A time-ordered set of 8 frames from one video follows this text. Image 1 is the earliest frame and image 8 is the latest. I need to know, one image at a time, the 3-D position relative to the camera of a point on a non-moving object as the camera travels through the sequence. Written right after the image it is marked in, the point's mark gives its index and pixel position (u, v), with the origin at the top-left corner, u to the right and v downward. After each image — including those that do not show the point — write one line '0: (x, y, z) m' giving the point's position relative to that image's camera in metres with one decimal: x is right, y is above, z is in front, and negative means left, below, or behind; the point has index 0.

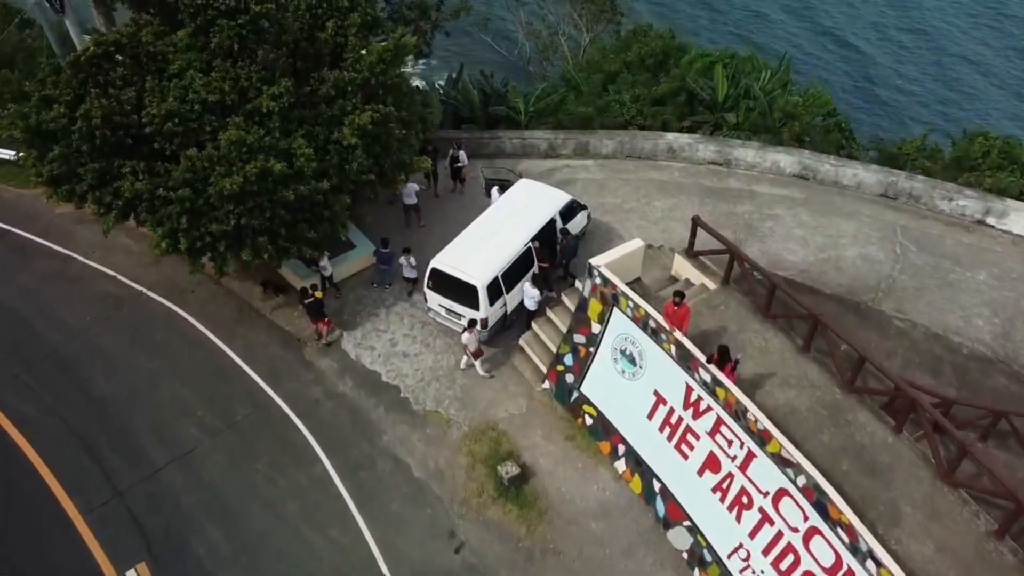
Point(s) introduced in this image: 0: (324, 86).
0: (-2.6, +2.8, +10.9) m
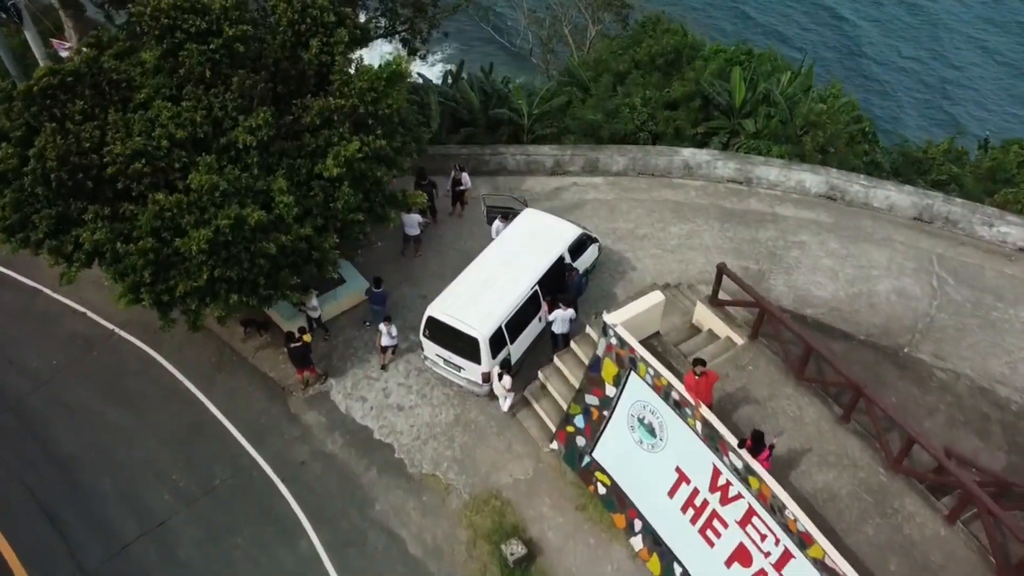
0: (-2.6, +2.2, +9.8) m
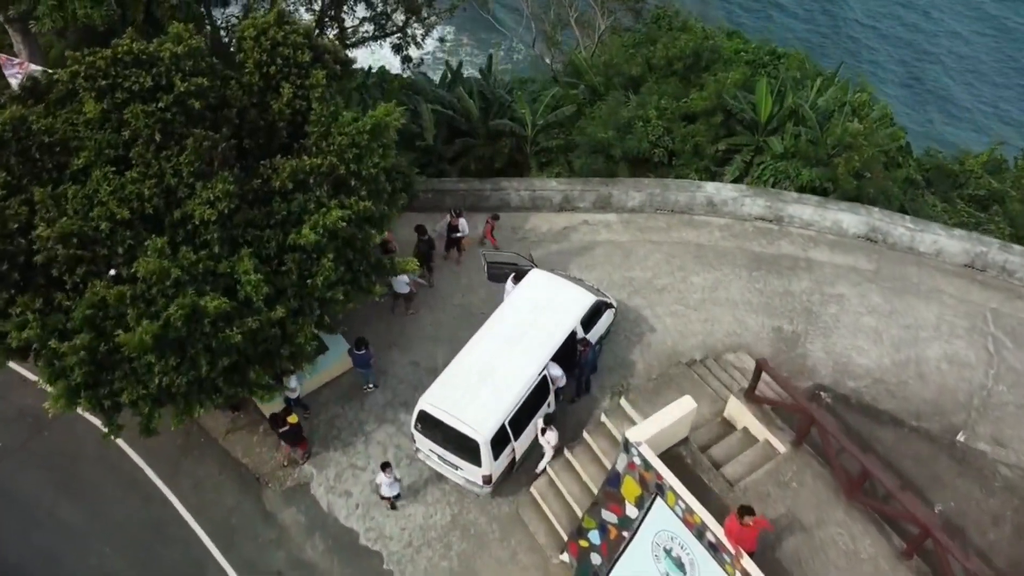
0: (-2.5, +1.2, +8.4) m
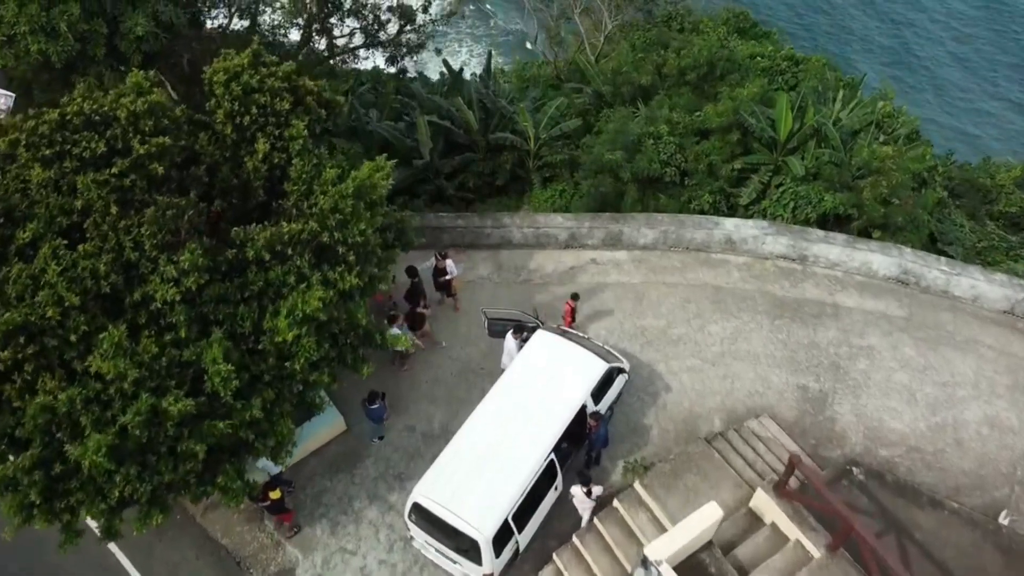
0: (-2.5, +0.4, +7.5) m
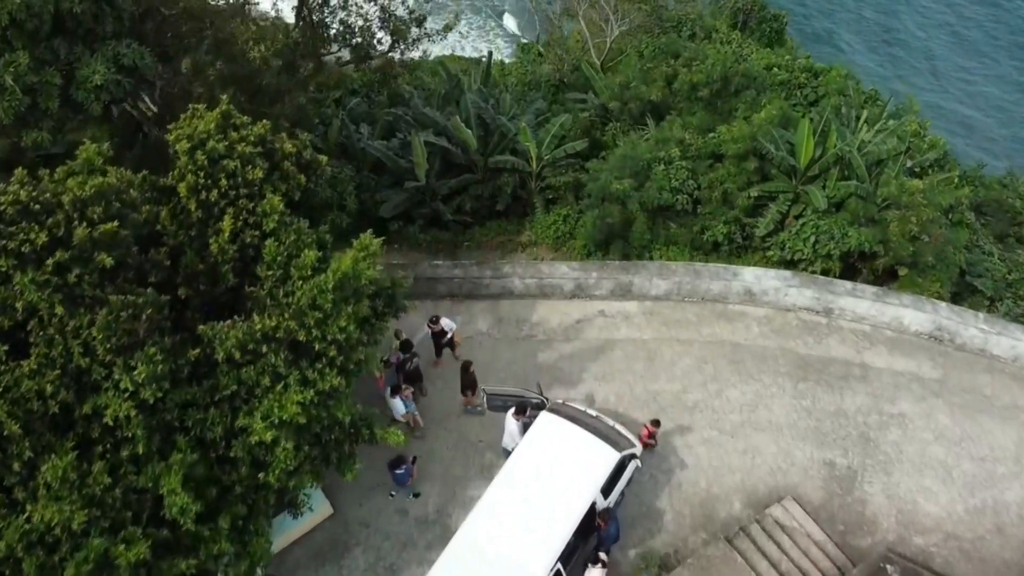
0: (-2.5, -0.5, +6.6) m
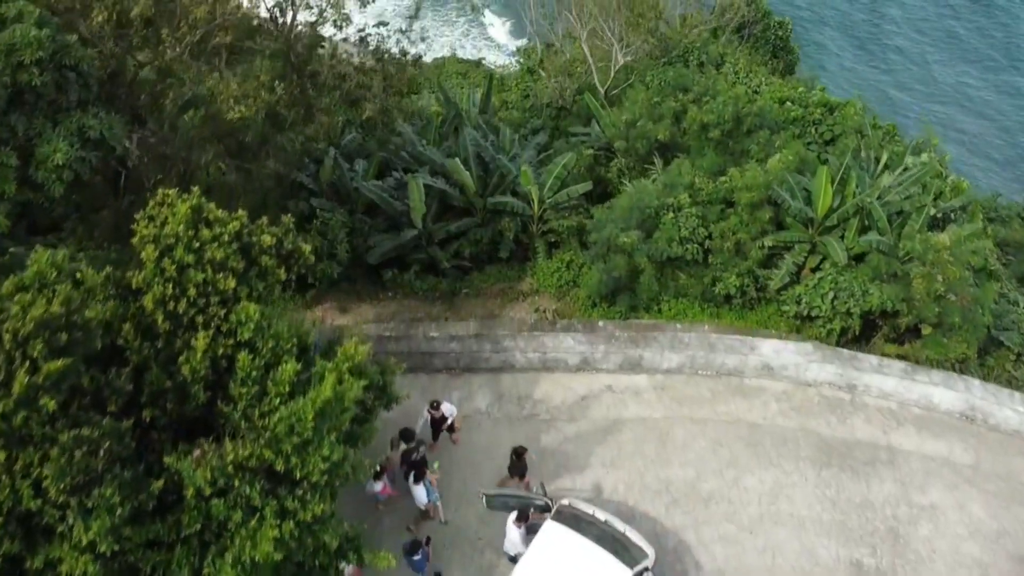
0: (-2.5, -1.4, +5.9) m
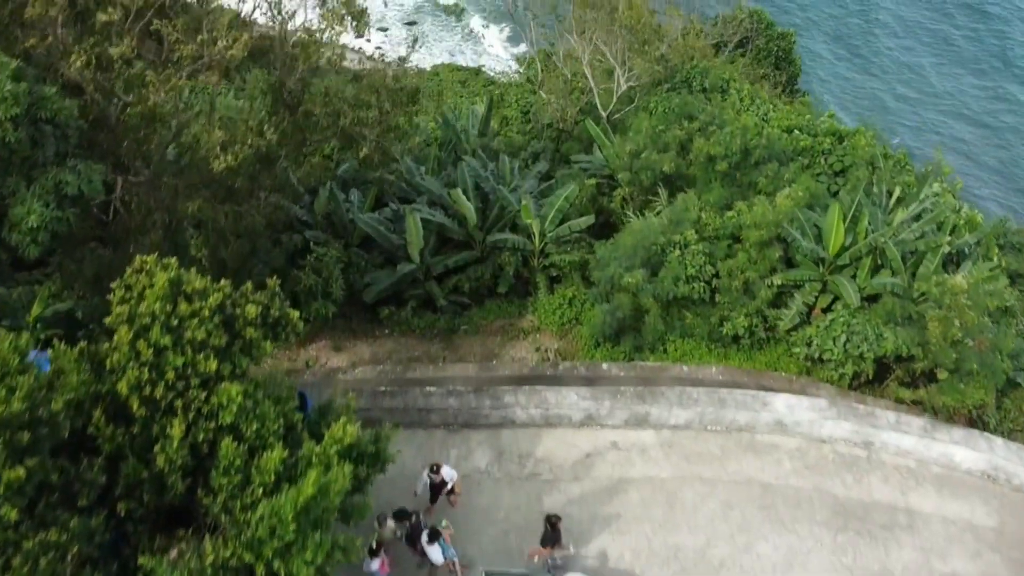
0: (-2.4, -2.0, +5.5) m
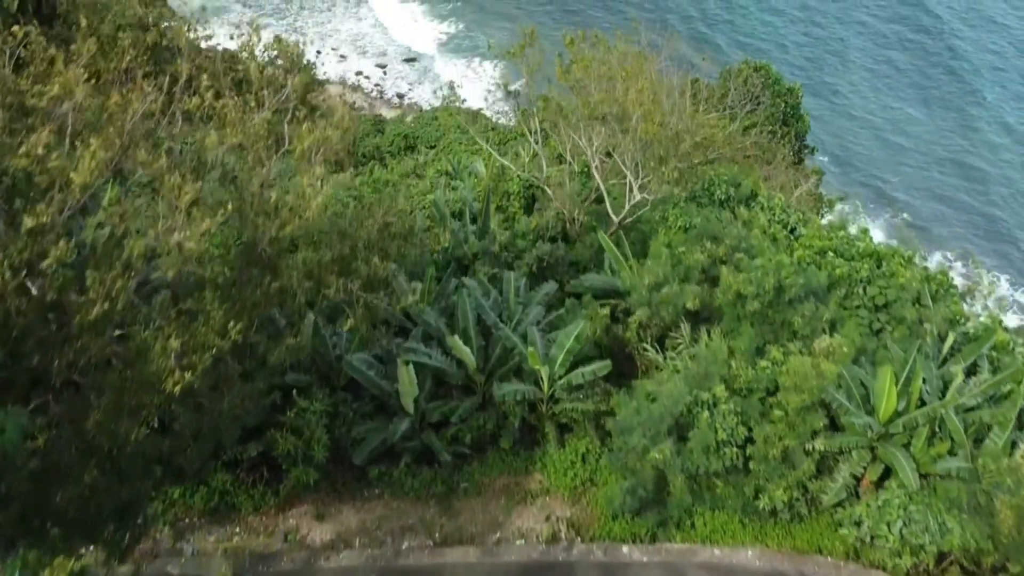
0: (-2.3, -4.2, +4.0) m
